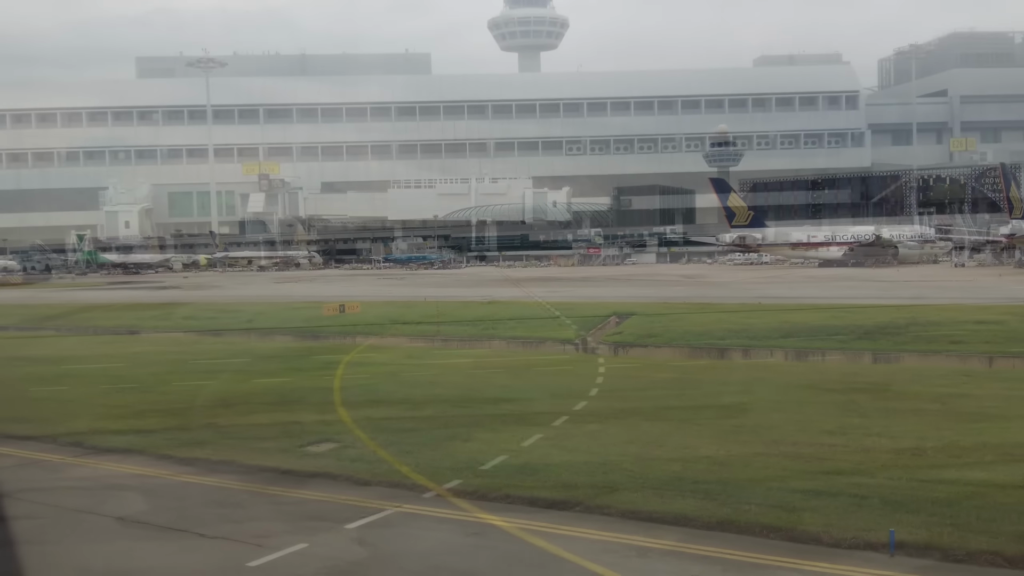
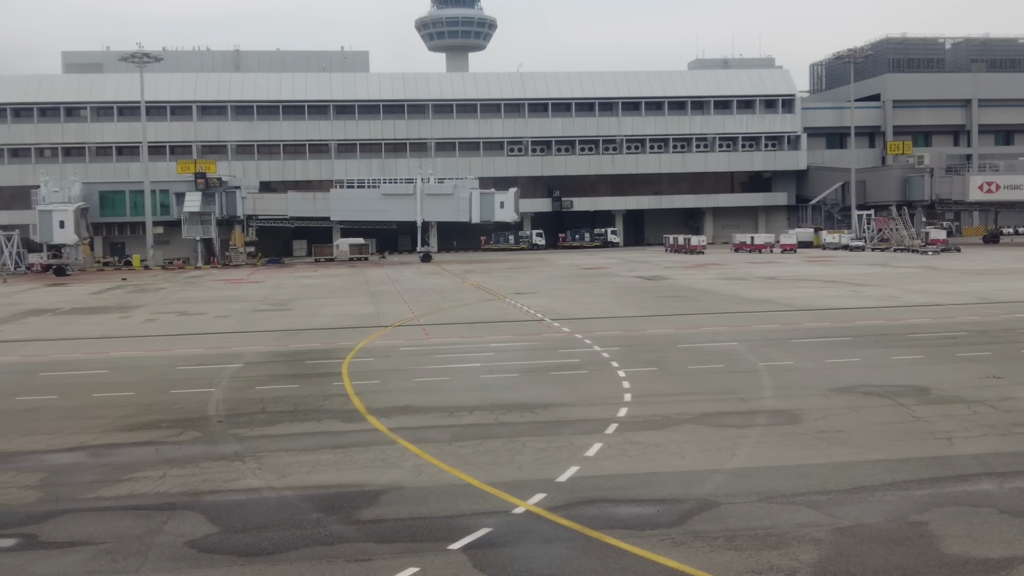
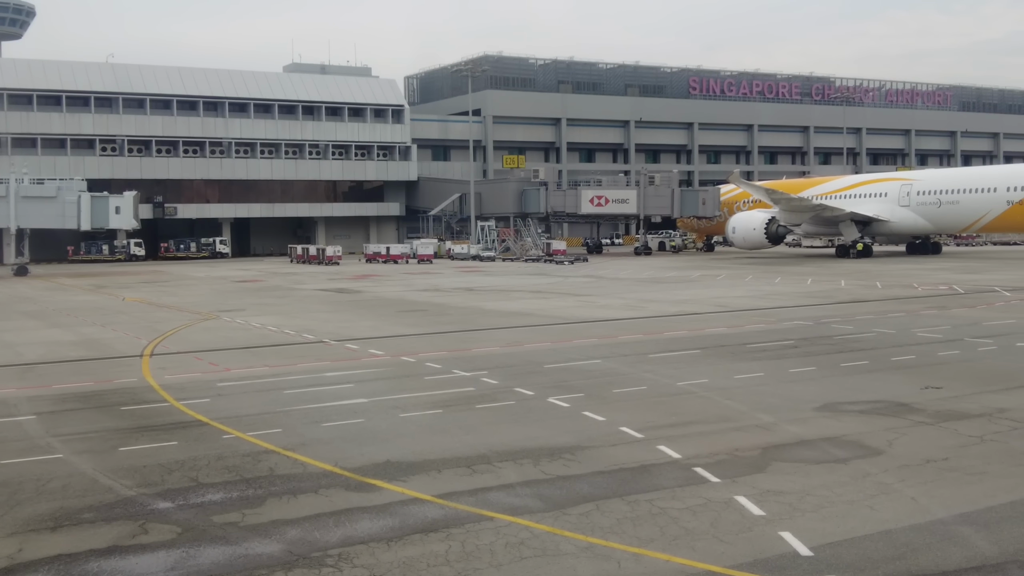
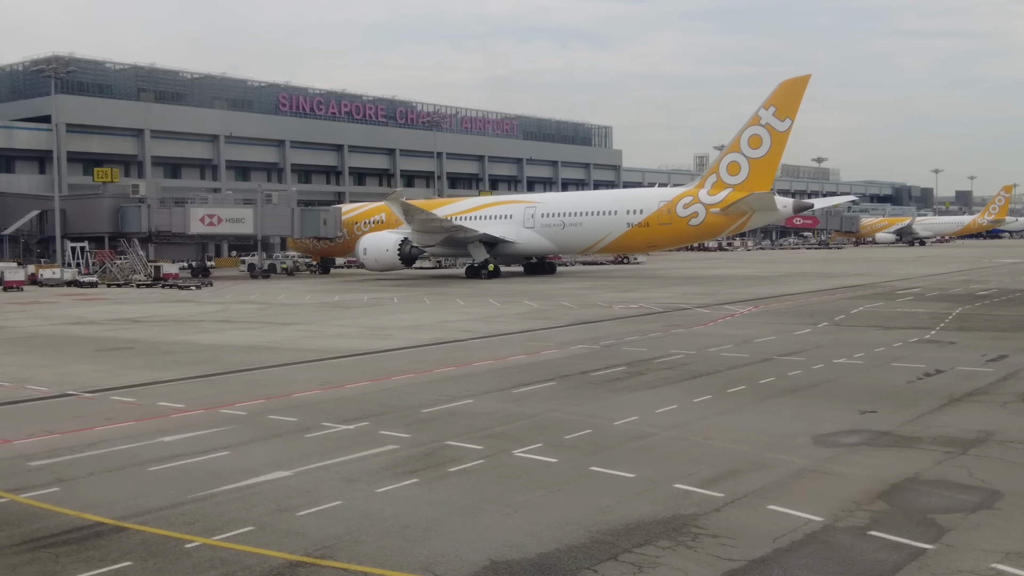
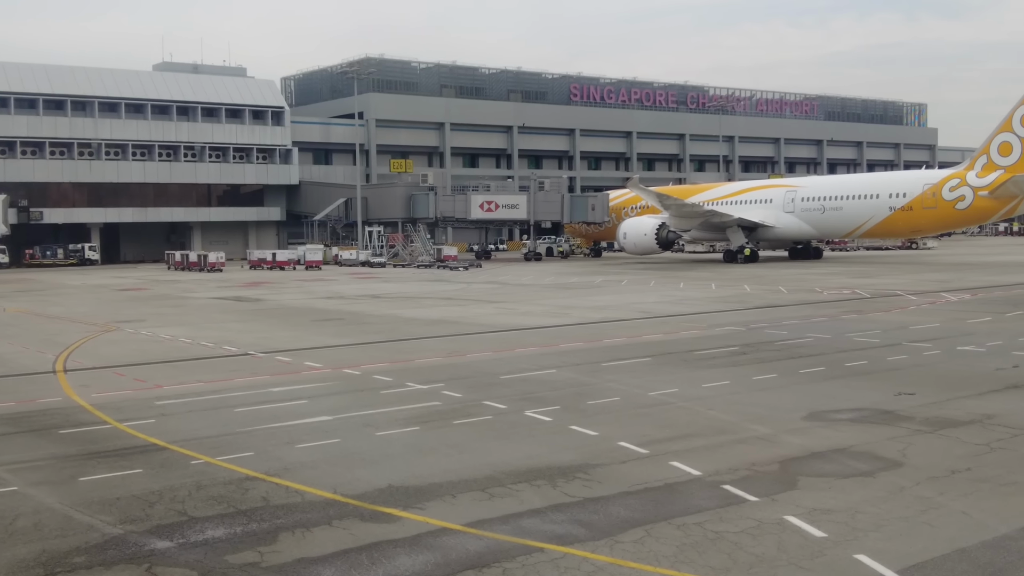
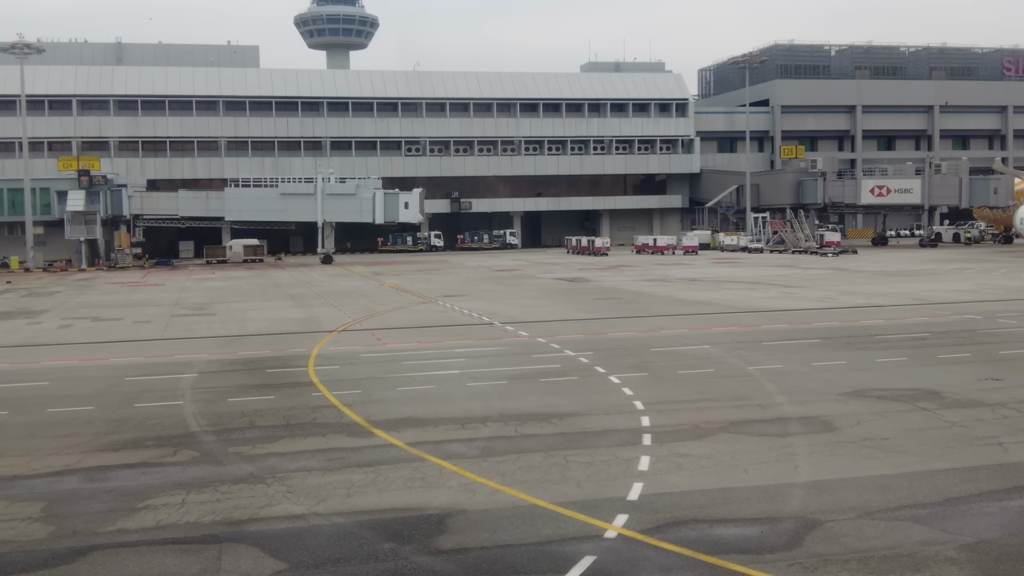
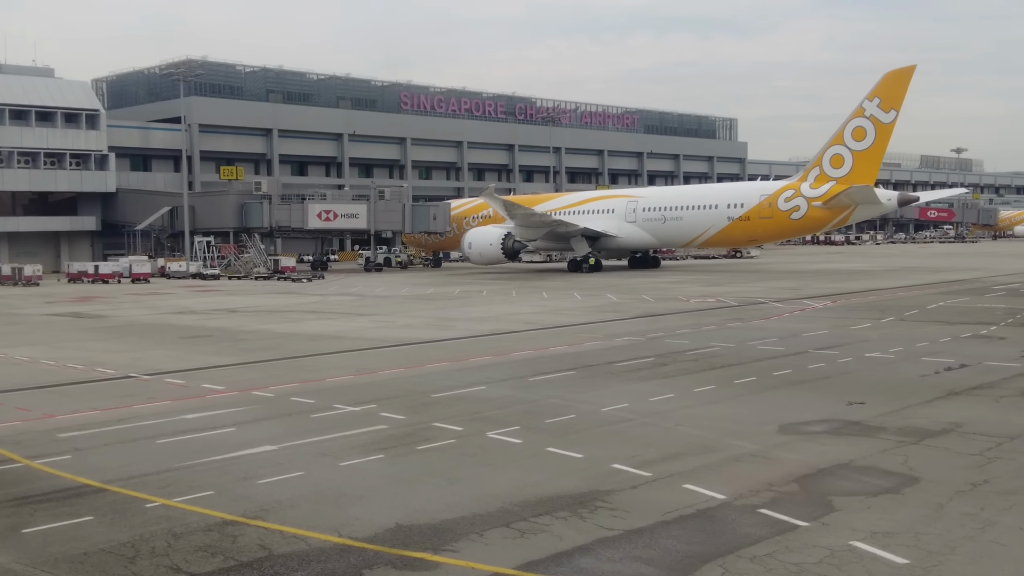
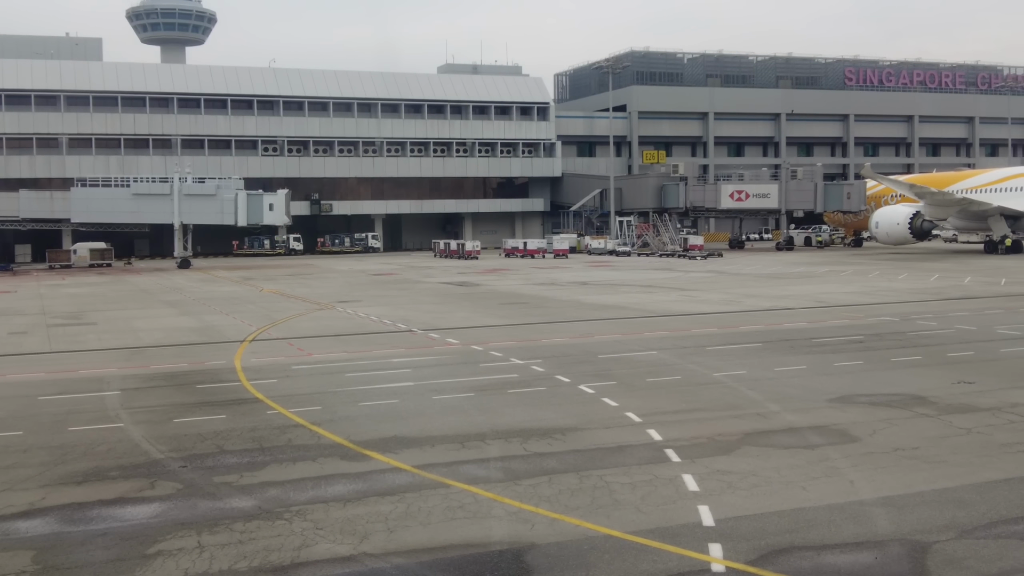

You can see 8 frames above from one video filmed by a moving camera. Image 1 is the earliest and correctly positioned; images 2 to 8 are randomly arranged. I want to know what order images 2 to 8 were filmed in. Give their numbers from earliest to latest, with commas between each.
2, 6, 8, 3, 5, 7, 4
